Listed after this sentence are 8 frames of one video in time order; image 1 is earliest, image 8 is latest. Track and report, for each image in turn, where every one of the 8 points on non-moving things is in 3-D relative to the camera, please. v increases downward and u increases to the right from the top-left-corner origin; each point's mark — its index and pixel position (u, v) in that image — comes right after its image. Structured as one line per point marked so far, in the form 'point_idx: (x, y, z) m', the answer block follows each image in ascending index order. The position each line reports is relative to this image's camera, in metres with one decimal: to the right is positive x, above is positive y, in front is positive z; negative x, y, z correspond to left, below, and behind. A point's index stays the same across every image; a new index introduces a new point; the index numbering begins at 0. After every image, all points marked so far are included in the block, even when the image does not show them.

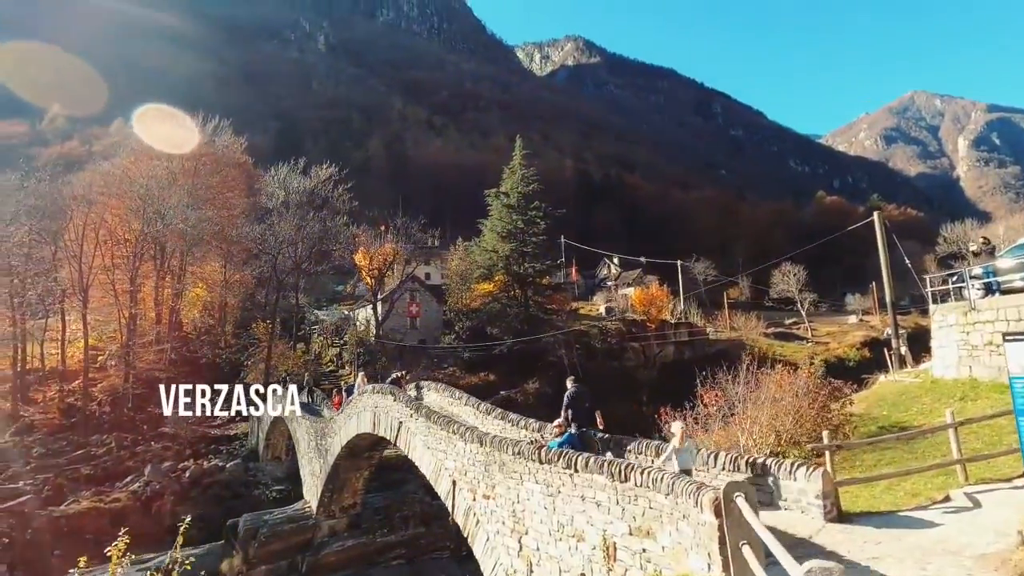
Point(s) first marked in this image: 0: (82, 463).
0: (-15.7, -6.3, +19.9) m
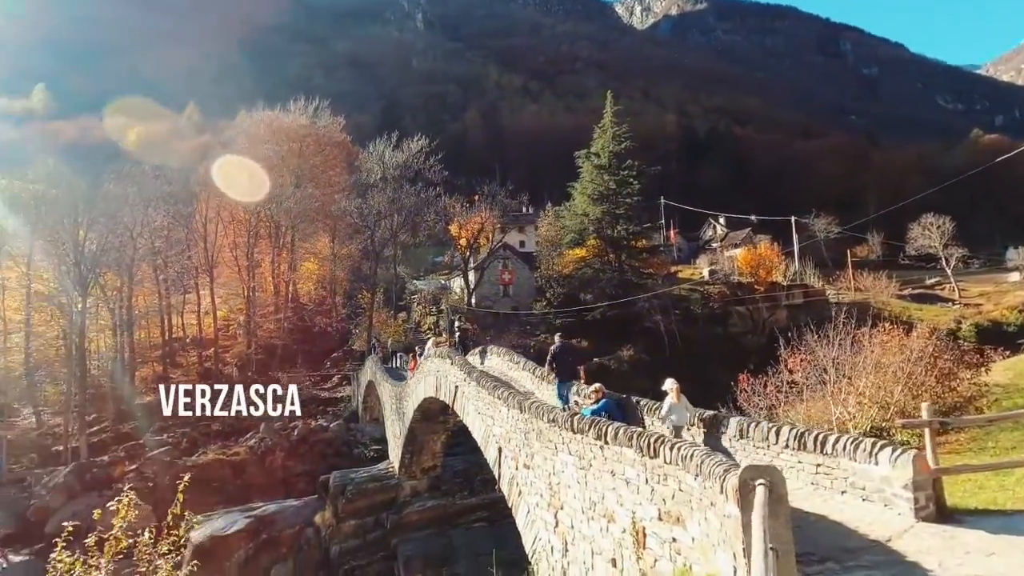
0: (-12.2, -5.3, +22.3) m
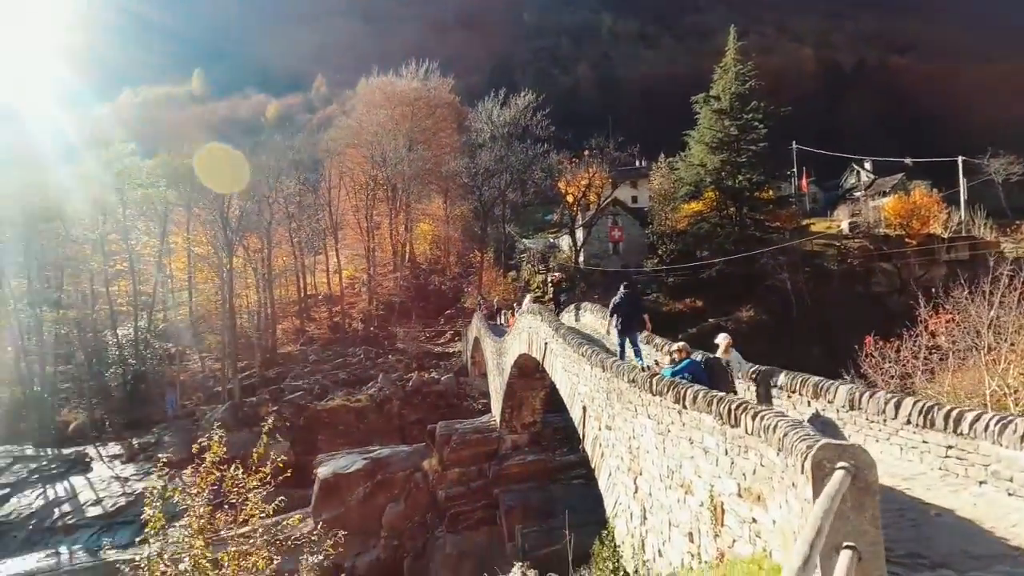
0: (-7.7, -3.6, +24.4) m
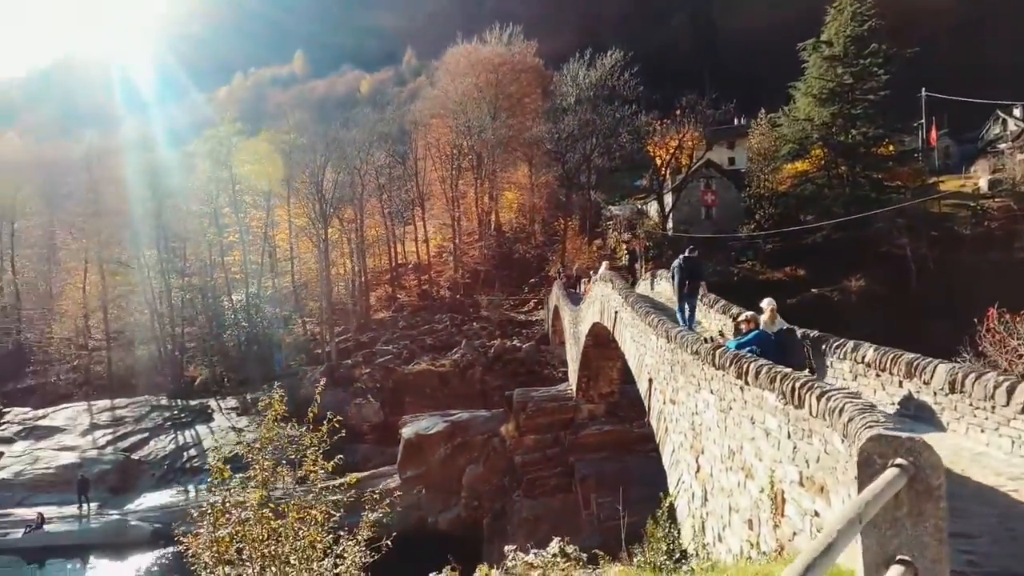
0: (-4.0, -2.1, +25.3) m
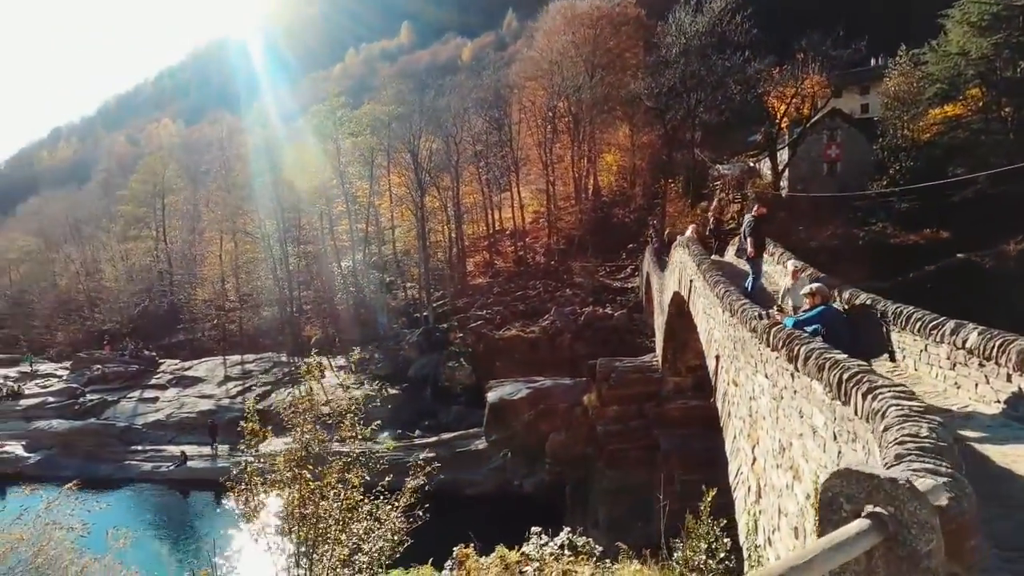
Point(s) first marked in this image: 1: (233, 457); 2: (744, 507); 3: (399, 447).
0: (+0.3, -0.6, +25.4) m
1: (-9.5, -5.8, +18.6) m
2: (+1.8, -1.7, +4.3) m
3: (-3.6, -5.1, +17.6) m
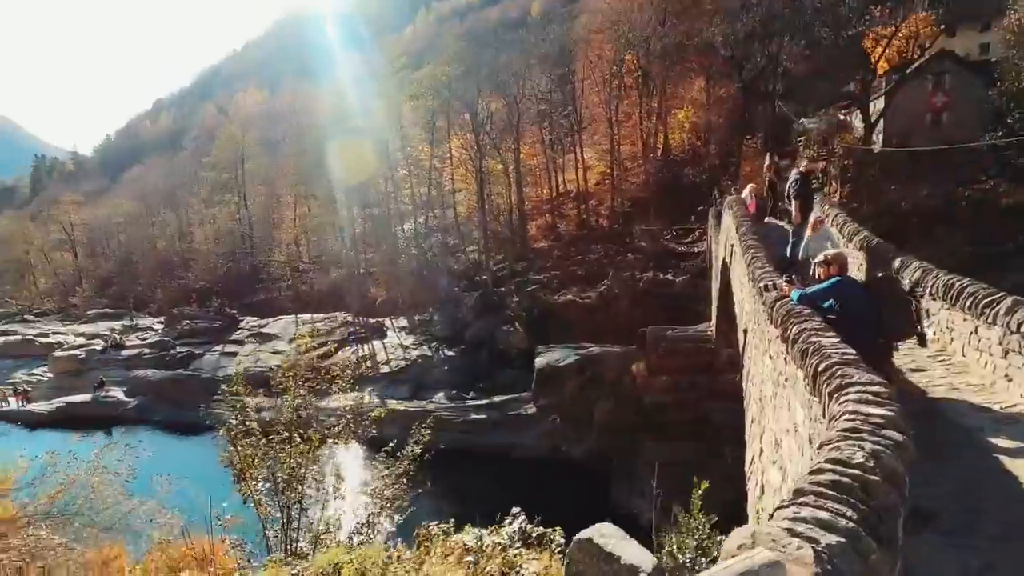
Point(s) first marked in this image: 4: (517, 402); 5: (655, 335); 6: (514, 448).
0: (+3.0, +1.1, +24.8) m
1: (-7.6, -4.4, +19.7) m
2: (+1.7, -1.5, +3.8) m
3: (-2.0, -3.9, +18.0) m
4: (+0.1, -3.6, +17.1) m
5: (+3.6, -1.2, +13.5) m
6: (+0.1, -4.9, +16.5) m
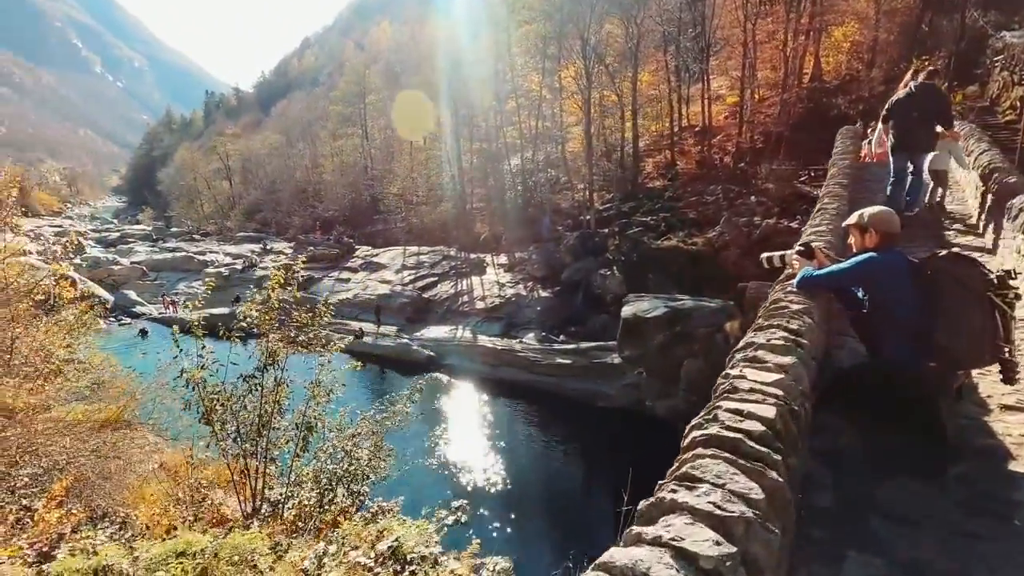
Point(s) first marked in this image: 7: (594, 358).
0: (+7.4, +3.4, +22.7) m
1: (-4.3, -1.9, +20.7) m
2: (+1.4, -1.3, +2.9) m
3: (+0.8, -1.9, +17.7) m
4: (+2.7, -1.9, +16.3) m
5: (+5.4, -0.1, +11.8) m
6: (+2.5, -3.2, +15.9) m
7: (+2.4, -2.1, +16.2) m
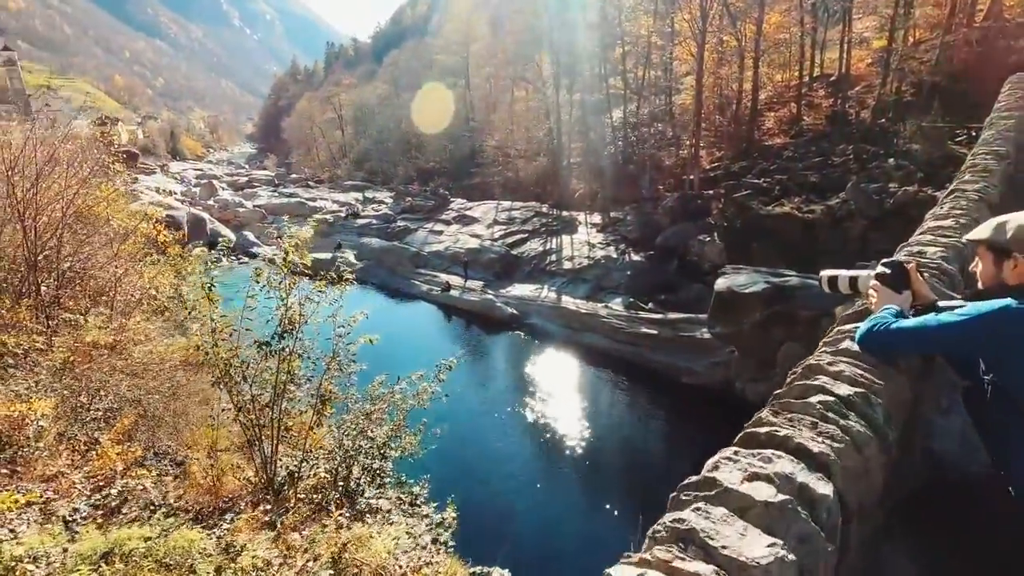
0: (+11.1, +4.4, +20.1) m
1: (-1.1, -0.2, +20.7) m
2: (+1.2, -1.3, +2.2) m
3: (+3.4, -0.8, +16.8) m
4: (+5.0, -1.0, +15.2) m
5: (+6.9, +0.2, +10.1) m
6: (+4.6, -2.3, +14.9) m
7: (+4.7, -1.2, +15.1) m
